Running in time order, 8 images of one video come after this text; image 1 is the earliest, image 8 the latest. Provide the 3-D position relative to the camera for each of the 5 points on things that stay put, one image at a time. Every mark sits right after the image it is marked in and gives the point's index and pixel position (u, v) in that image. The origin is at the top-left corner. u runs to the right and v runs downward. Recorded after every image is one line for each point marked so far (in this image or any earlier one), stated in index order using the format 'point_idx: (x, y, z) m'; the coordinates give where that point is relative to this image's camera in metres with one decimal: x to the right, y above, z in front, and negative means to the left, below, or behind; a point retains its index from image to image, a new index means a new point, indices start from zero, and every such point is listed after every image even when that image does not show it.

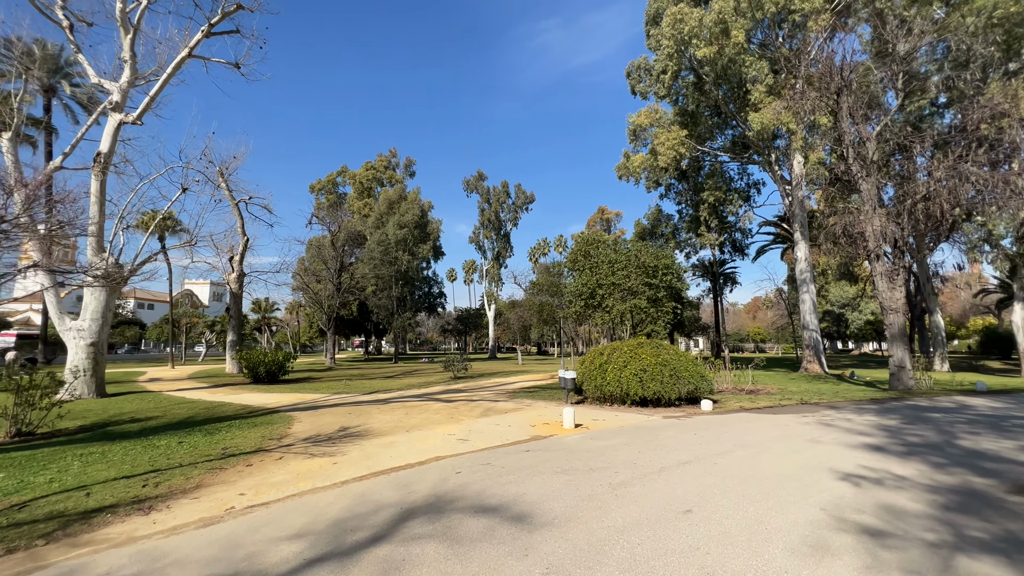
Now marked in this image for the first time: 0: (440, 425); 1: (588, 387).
0: (-1.5, -2.9, +9.0) m
1: (+2.1, -2.9, +12.2) m
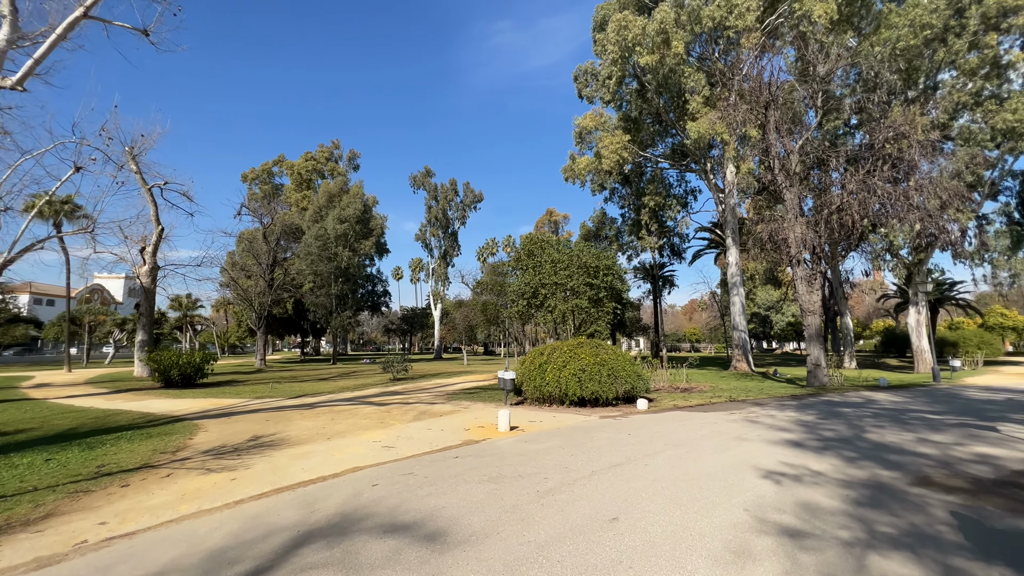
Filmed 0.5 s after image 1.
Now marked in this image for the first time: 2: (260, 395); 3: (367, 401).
0: (-2.8, -2.8, +8.4) m
1: (+0.4, -2.8, +12.0) m
2: (-9.0, -3.8, +15.4) m
3: (-4.3, -3.4, +12.7) m
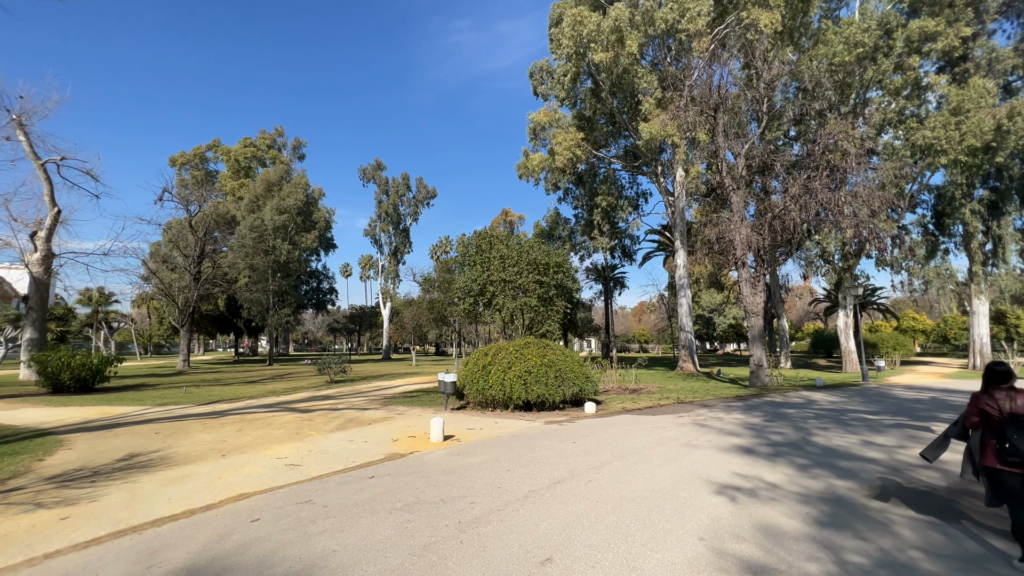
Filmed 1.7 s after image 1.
0: (-4.0, -2.6, +7.2) m
1: (-1.1, -2.7, +11.2) m
2: (-10.8, -3.6, +13.6) m
3: (-5.9, -3.2, +11.3) m
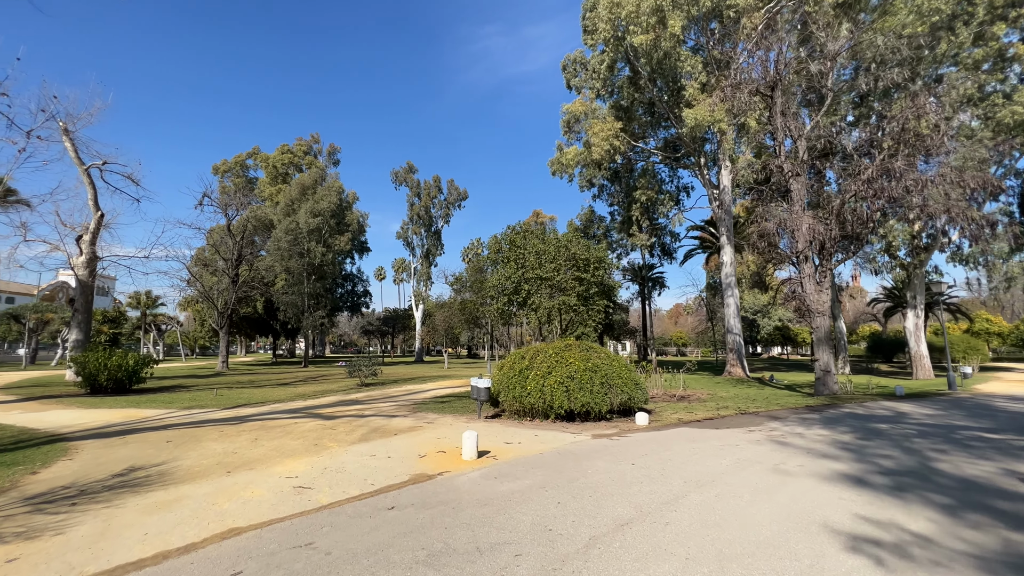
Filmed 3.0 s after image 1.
0: (-3.3, -2.5, +6.3) m
1: (-0.2, -2.6, +10.1) m
2: (-9.7, -3.5, +13.2) m
3: (-4.9, -3.1, +10.6) m
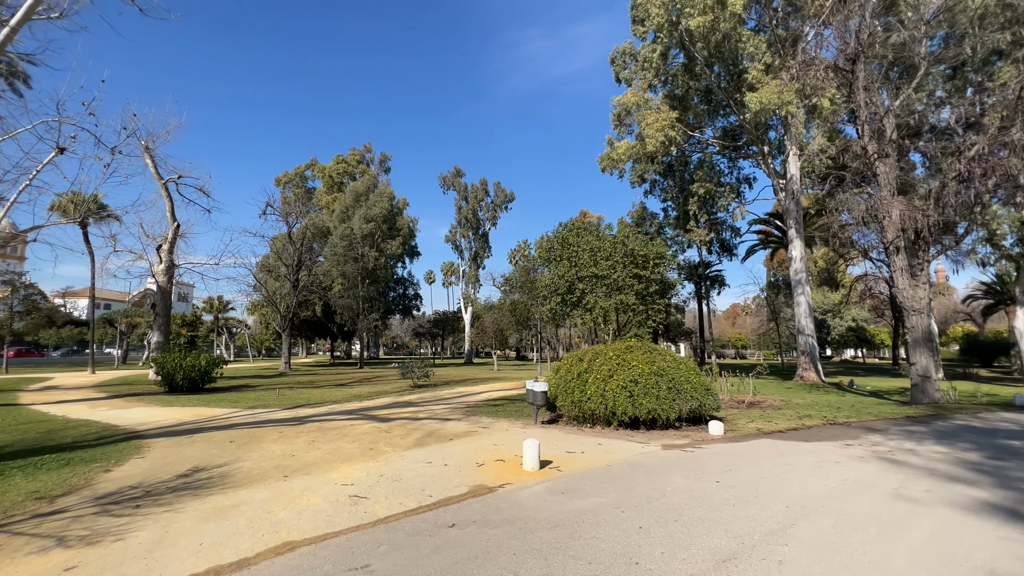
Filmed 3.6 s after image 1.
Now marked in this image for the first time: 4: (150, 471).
0: (-2.4, -2.5, +6.2) m
1: (+1.1, -2.6, +9.6) m
2: (-8.0, -3.7, +13.6) m
3: (-3.5, -3.1, +10.6) m
4: (-4.8, -2.4, +5.7) m
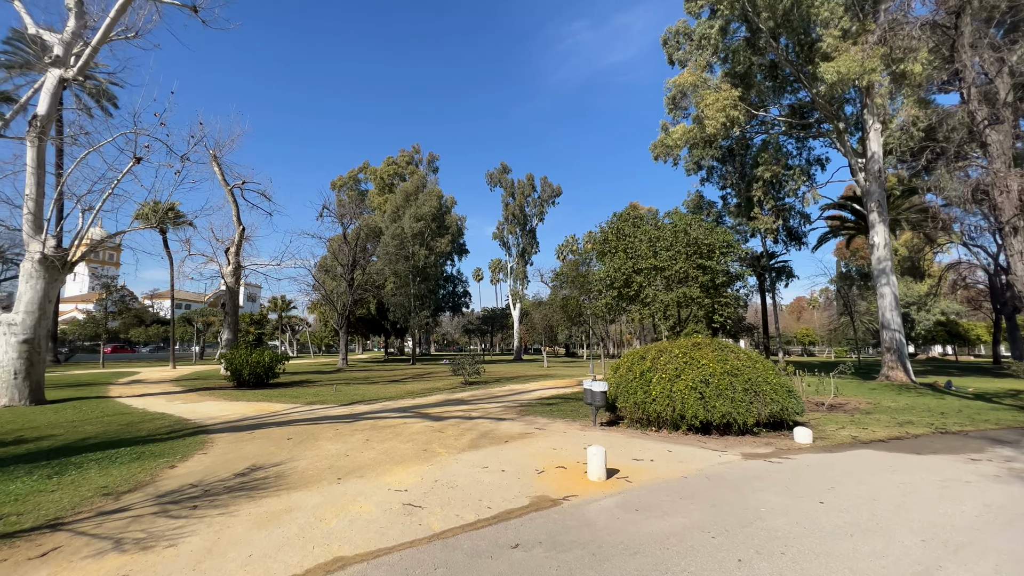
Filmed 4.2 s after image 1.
0: (-1.6, -2.4, +5.9) m
1: (+2.3, -2.4, +8.9) m
2: (-6.3, -3.6, +14.0) m
3: (-2.2, -3.0, +10.4) m
4: (-4.0, -2.4, +5.7) m
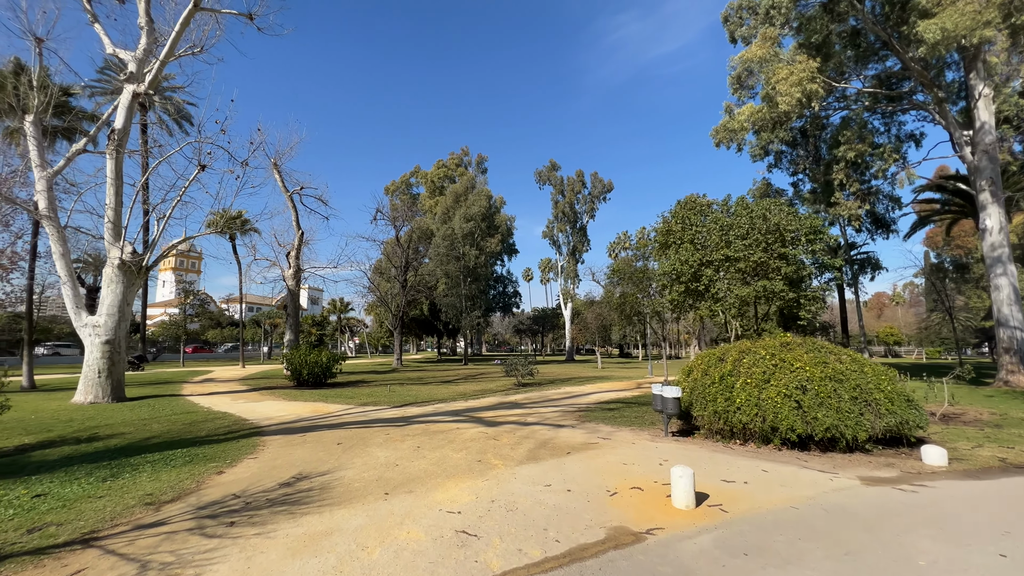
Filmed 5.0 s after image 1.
0: (-0.8, -2.4, +5.3) m
1: (+3.4, -2.3, +7.8) m
2: (-4.5, -3.6, +13.9) m
3: (-0.8, -3.0, +9.9) m
4: (-3.2, -2.4, +5.4) m
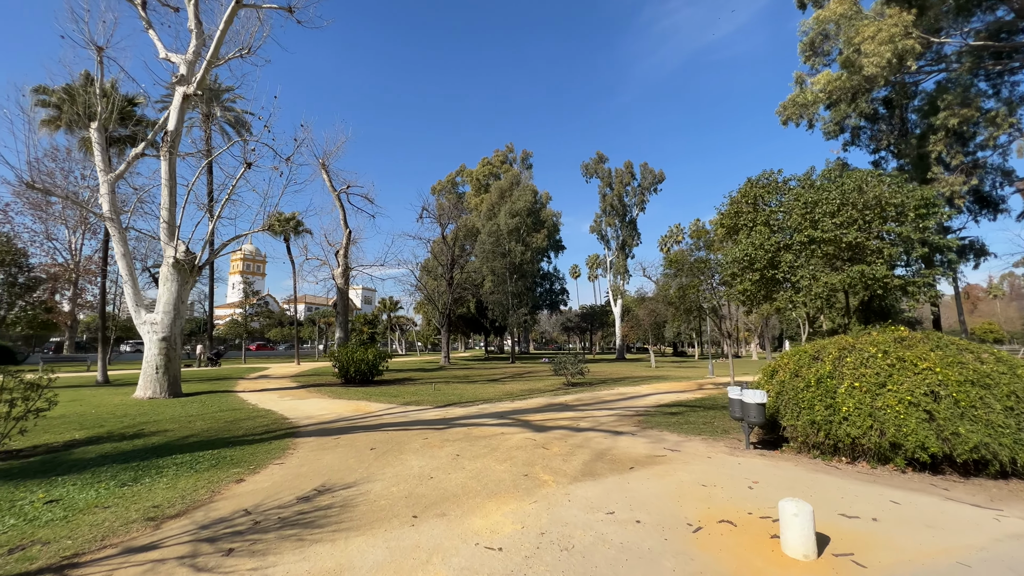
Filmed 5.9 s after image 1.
0: (-0.2, -2.2, +4.4) m
1: (+4.2, -2.1, +6.5) m
2: (-3.0, -3.4, +13.4) m
3: (+0.2, -2.8, +9.0) m
4: (-2.6, -2.2, +4.8) m
